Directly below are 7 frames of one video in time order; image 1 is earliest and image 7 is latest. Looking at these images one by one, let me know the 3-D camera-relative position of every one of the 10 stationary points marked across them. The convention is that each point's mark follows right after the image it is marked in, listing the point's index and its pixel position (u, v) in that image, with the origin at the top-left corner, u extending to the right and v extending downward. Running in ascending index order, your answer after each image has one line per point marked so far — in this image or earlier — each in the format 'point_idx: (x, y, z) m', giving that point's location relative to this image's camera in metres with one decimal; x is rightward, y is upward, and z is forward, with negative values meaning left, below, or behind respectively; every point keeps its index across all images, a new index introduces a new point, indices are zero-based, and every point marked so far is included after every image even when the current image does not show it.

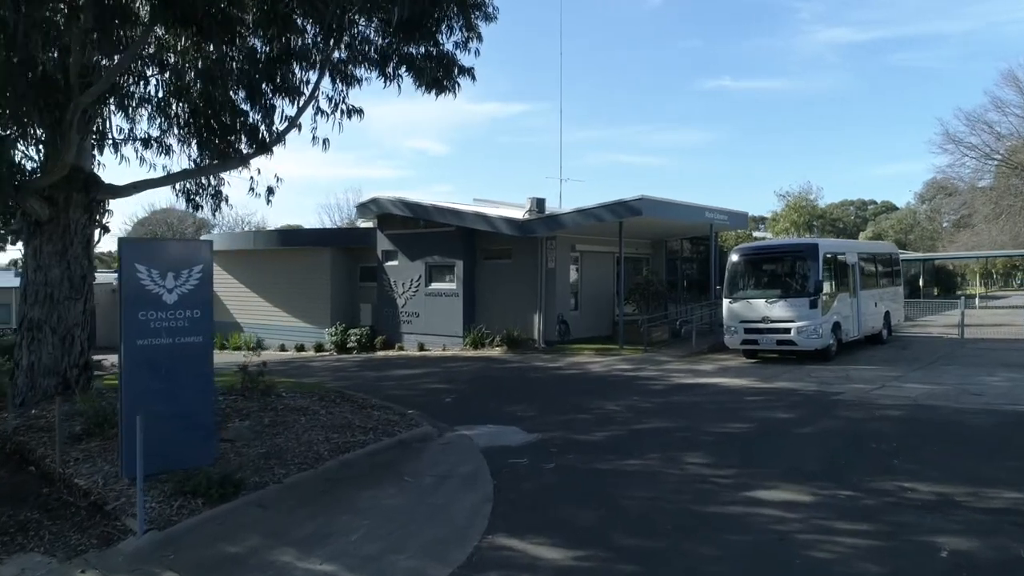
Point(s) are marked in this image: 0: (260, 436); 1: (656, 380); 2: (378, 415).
0: (-3.1, -1.8, +9.3) m
1: (+2.7, -1.7, +14.4) m
2: (-1.9, -1.8, +11.1) m
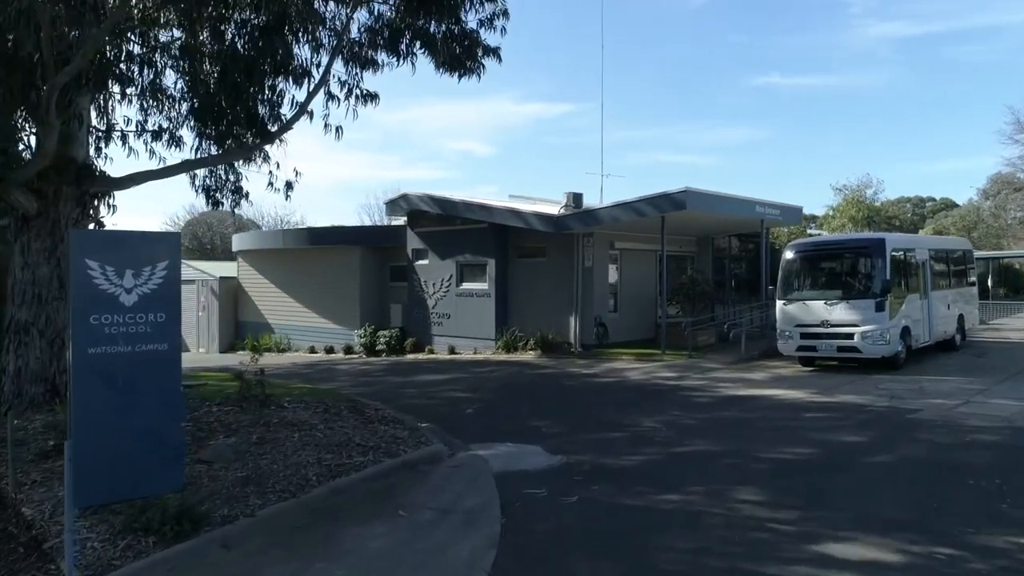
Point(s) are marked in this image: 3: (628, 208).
0: (-2.9, -1.8, +8.2) m
1: (+3.2, -1.7, +12.9) m
2: (-1.6, -1.8, +9.9) m
3: (+2.7, +2.0, +18.6) m
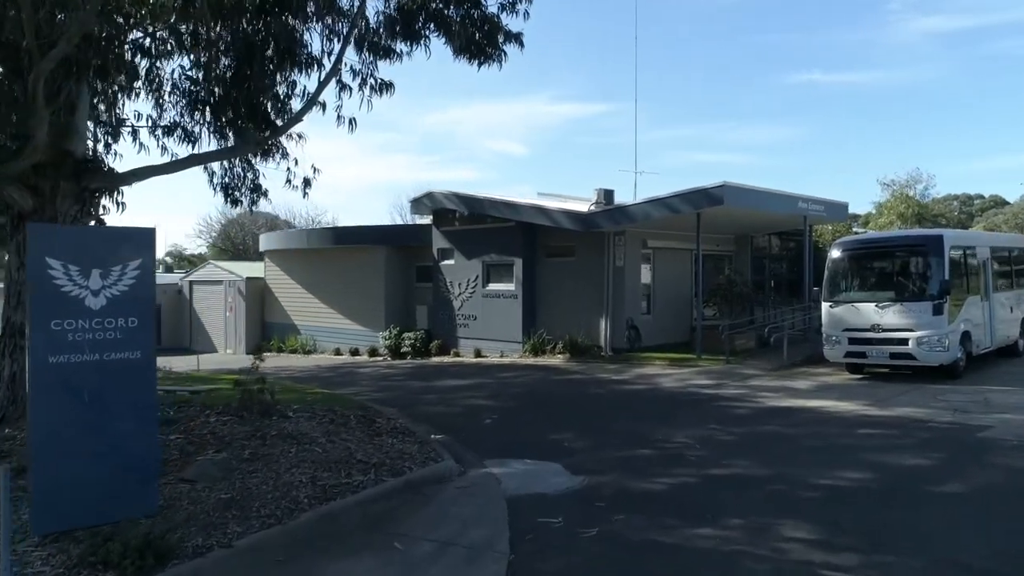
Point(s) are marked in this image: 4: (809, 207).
0: (-2.7, -1.8, +7.4) m
1: (+3.5, -1.8, +11.9) m
2: (-1.4, -1.9, +9.1) m
3: (+3.4, +1.9, +17.6) m
4: (+7.5, +2.0, +19.4) m
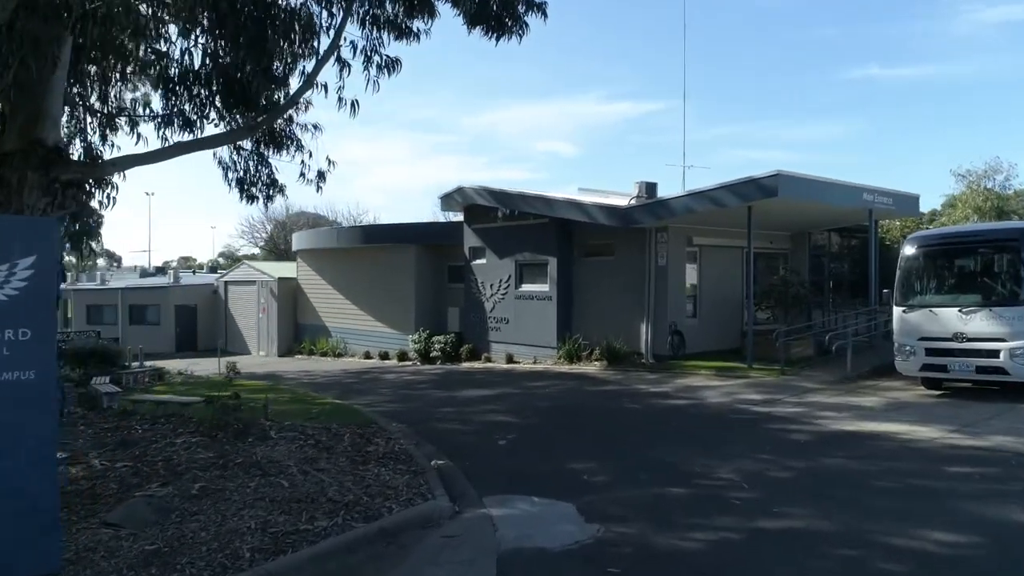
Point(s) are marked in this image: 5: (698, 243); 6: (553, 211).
0: (-2.8, -1.8, +6.2) m
1: (+3.8, -1.8, +10.1) m
2: (-1.4, -1.9, +7.7) m
3: (+4.0, +1.9, +15.9) m
4: (+8.3, +2.0, +17.4) m
5: (+4.6, +1.1, +19.0) m
6: (+1.0, +1.9, +19.1) m
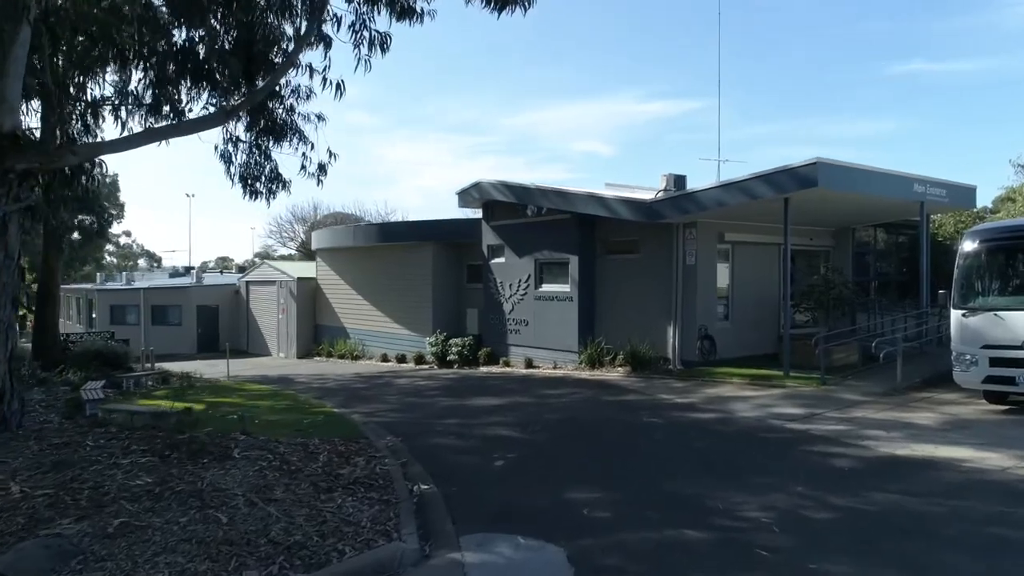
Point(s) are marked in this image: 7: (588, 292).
0: (-3.0, -1.8, +5.1) m
1: (+3.8, -1.8, +8.8) m
2: (-1.5, -1.9, +6.6) m
3: (+4.2, +1.9, +14.5) m
4: (+8.6, +2.0, +15.8) m
5: (+5.0, +1.1, +17.6) m
6: (+1.4, +1.9, +17.9) m
7: (+1.9, -0.1, +18.8) m
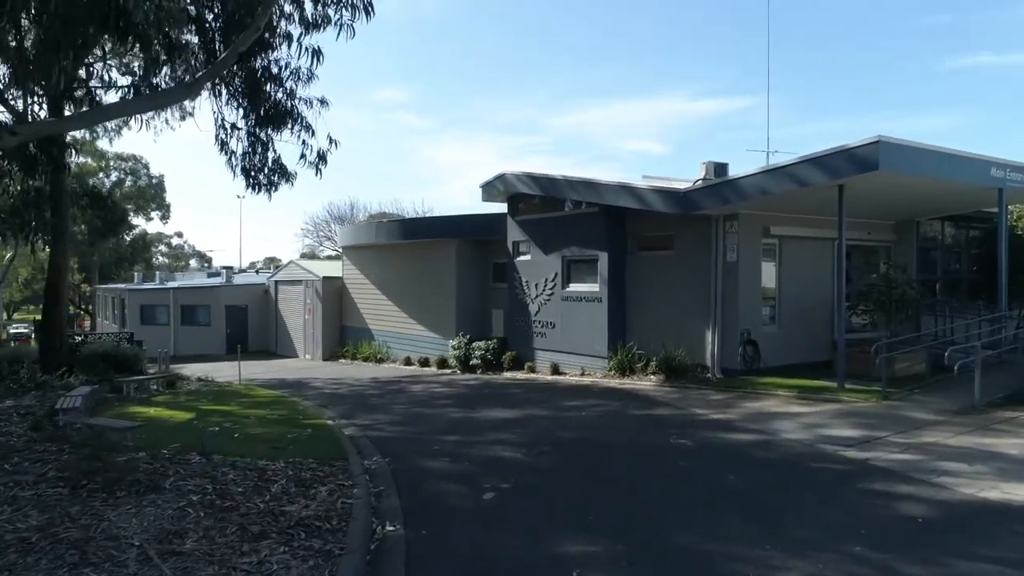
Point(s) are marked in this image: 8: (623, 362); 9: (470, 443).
0: (-3.3, -1.8, +3.8) m
1: (+3.7, -1.8, +7.1) m
2: (-1.7, -1.9, +5.2) m
3: (+4.5, +1.9, +12.8) m
4: (+8.9, +2.0, +13.8) m
5: (+5.5, +1.1, +15.8) m
6: (+1.9, +1.9, +16.3) m
7: (+2.4, -0.1, +17.2) m
8: (+2.4, -1.6, +16.4) m
9: (-0.5, -2.1, +10.3) m
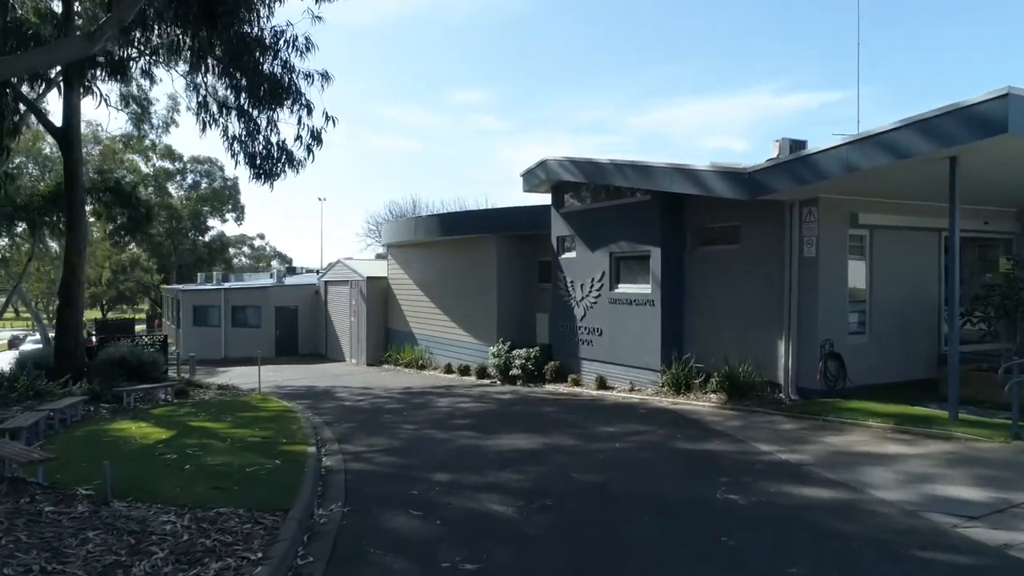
0: (-3.9, -1.8, +2.0) m
1: (+3.3, -1.8, +4.5) m
2: (-2.2, -1.9, +3.2) m
3: (+4.8, +1.9, +10.1) m
4: (+9.3, +2.0, +10.6) m
5: (+6.0, +1.1, +13.0) m
6: (+2.5, +1.9, +13.8) m
7: (+3.1, -0.1, +14.6) m
8: (+3.0, -1.6, +13.8) m
9: (-0.5, -2.1, +8.1) m
